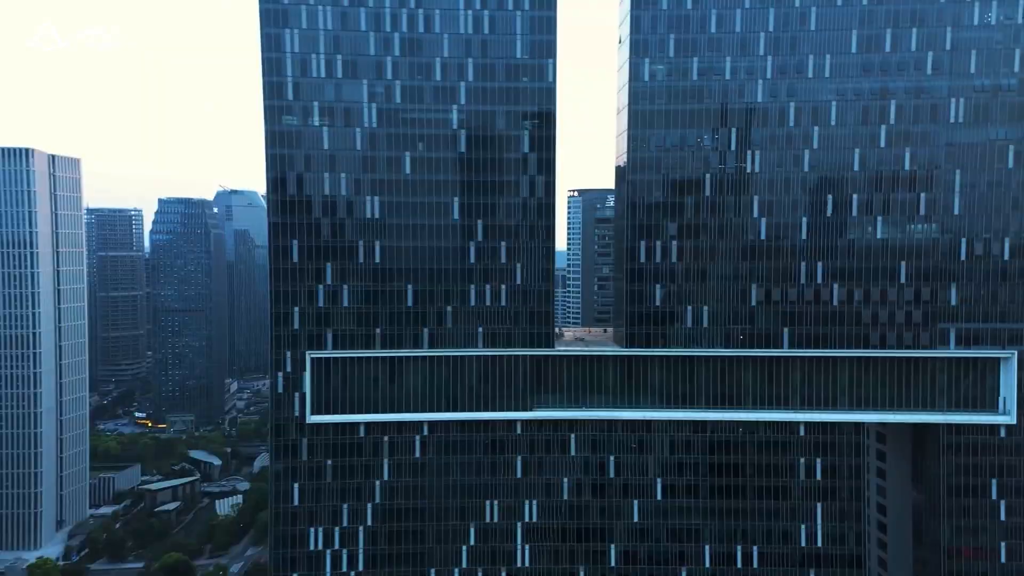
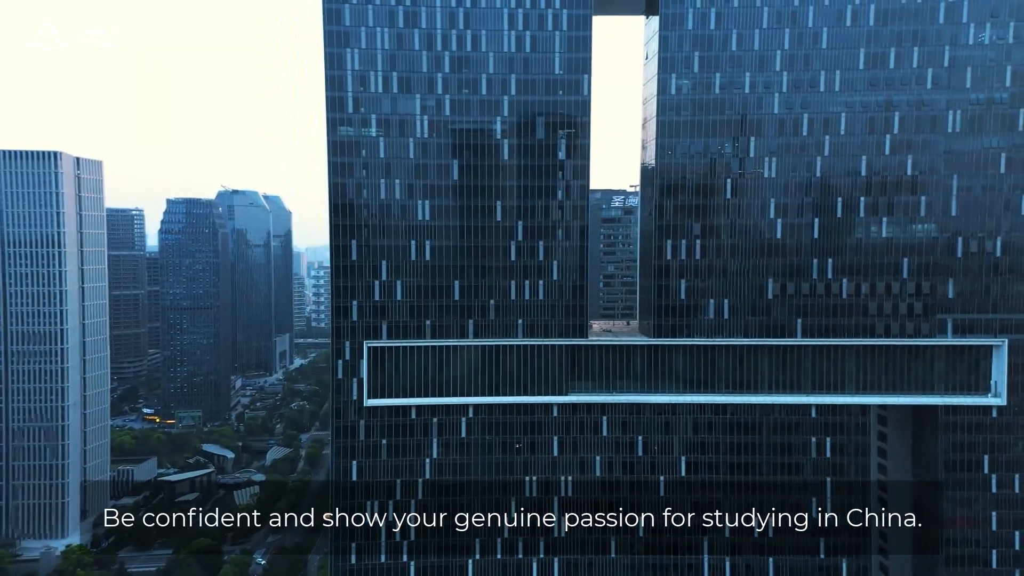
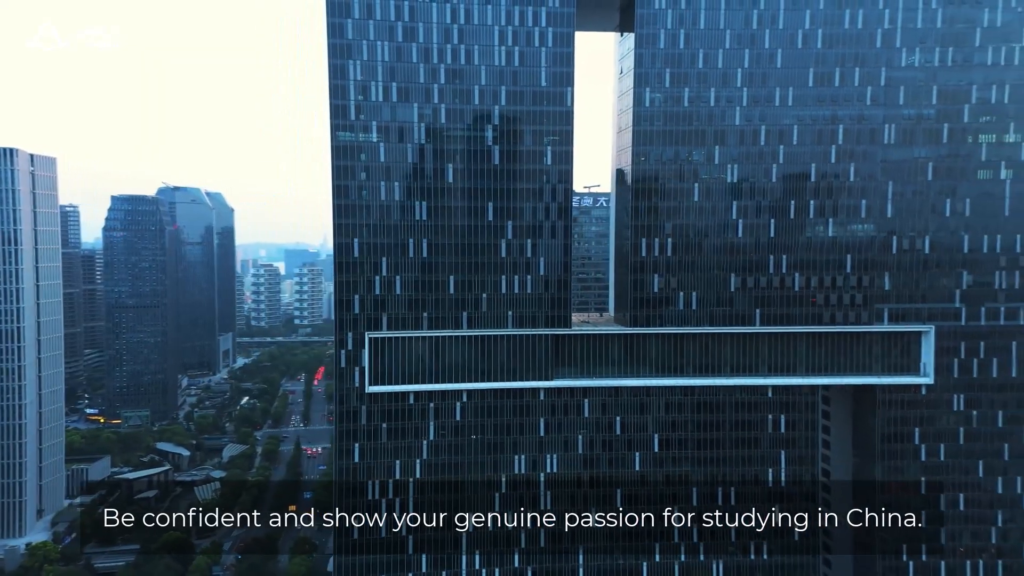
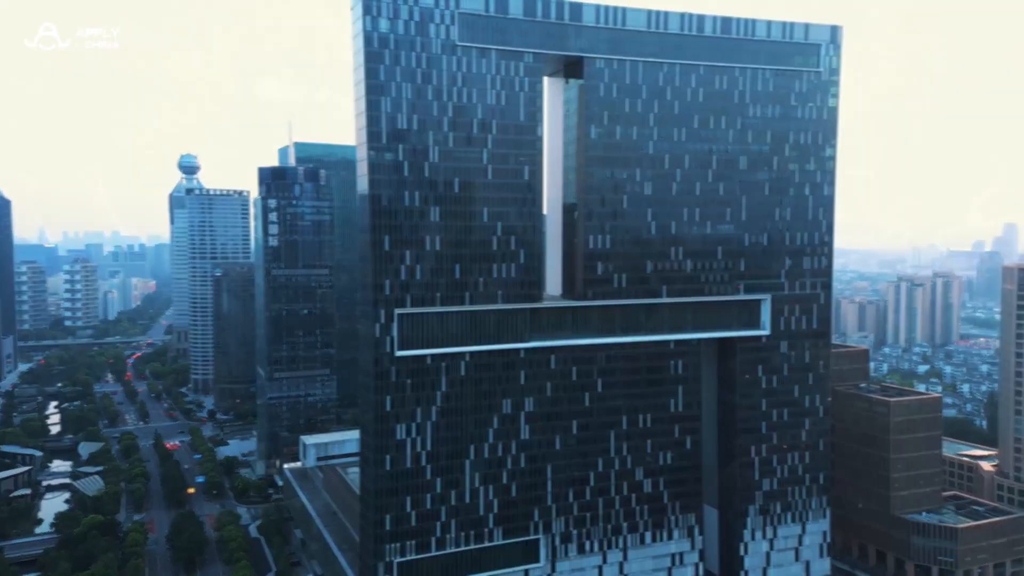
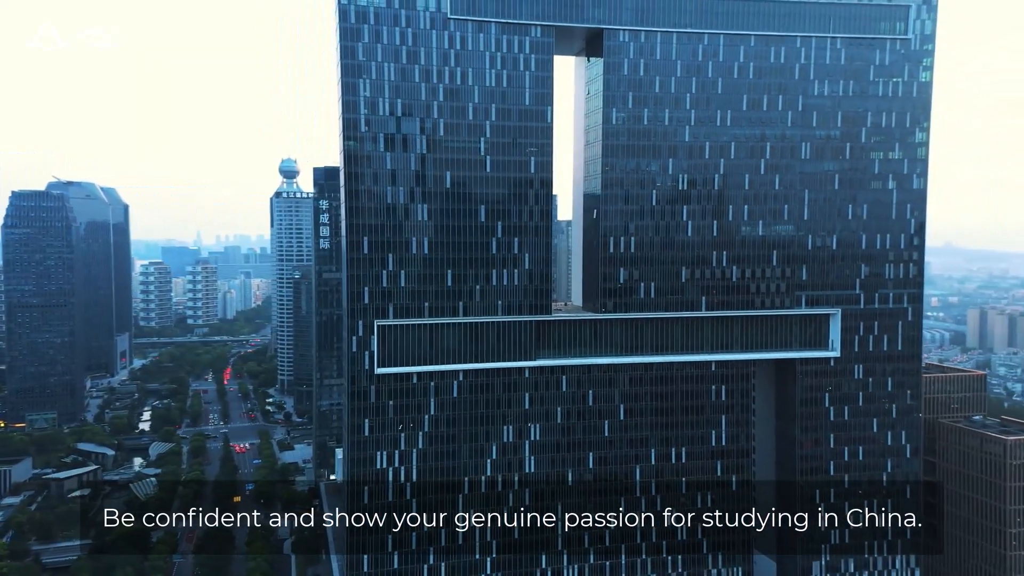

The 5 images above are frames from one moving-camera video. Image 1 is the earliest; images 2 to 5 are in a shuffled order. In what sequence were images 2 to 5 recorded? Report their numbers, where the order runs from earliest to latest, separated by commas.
2, 3, 5, 4
